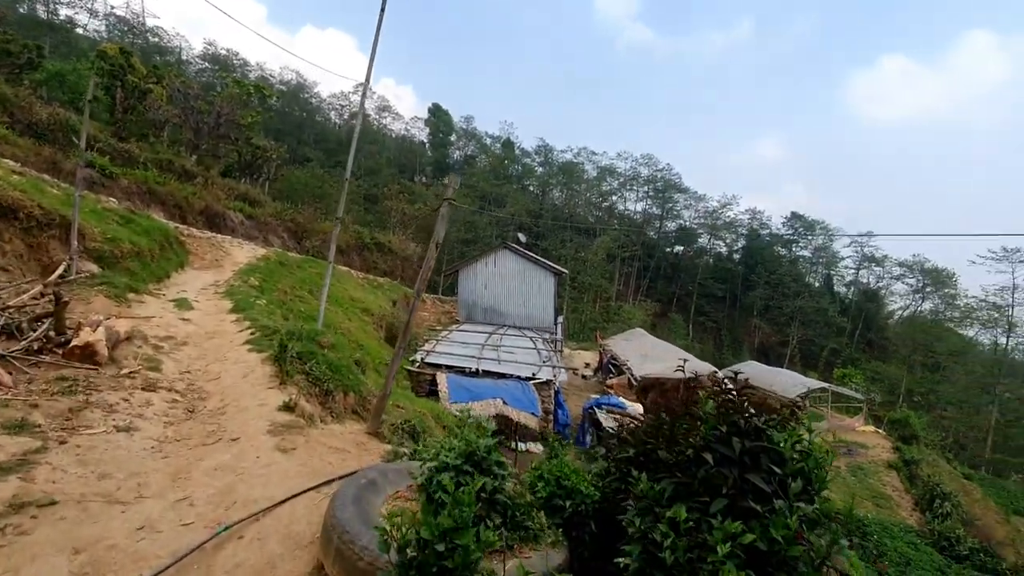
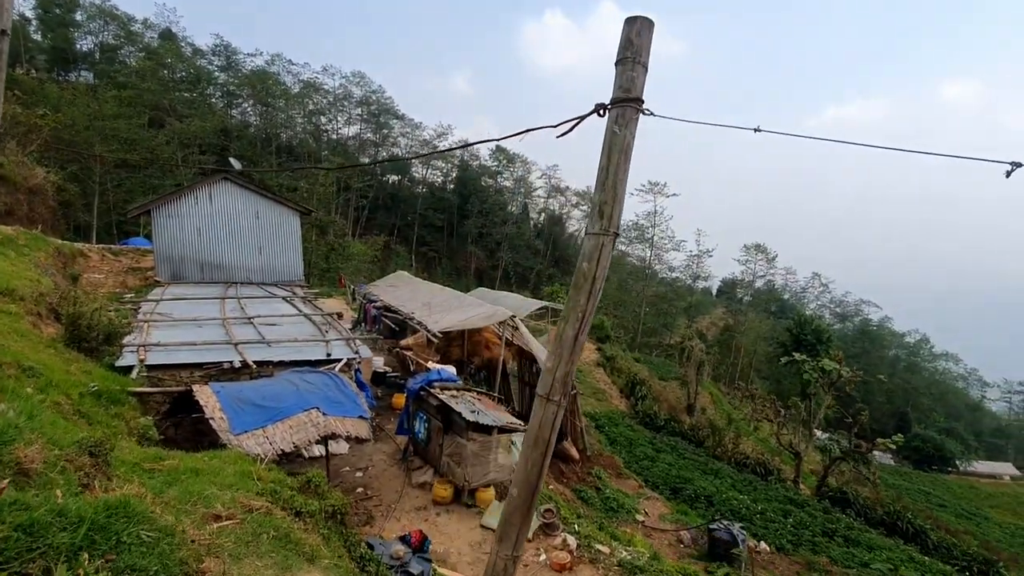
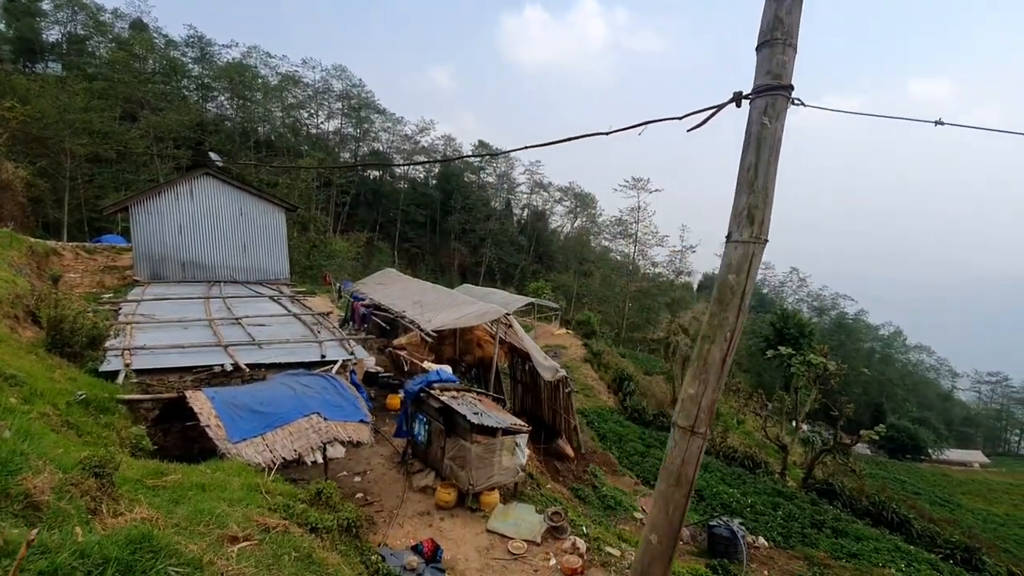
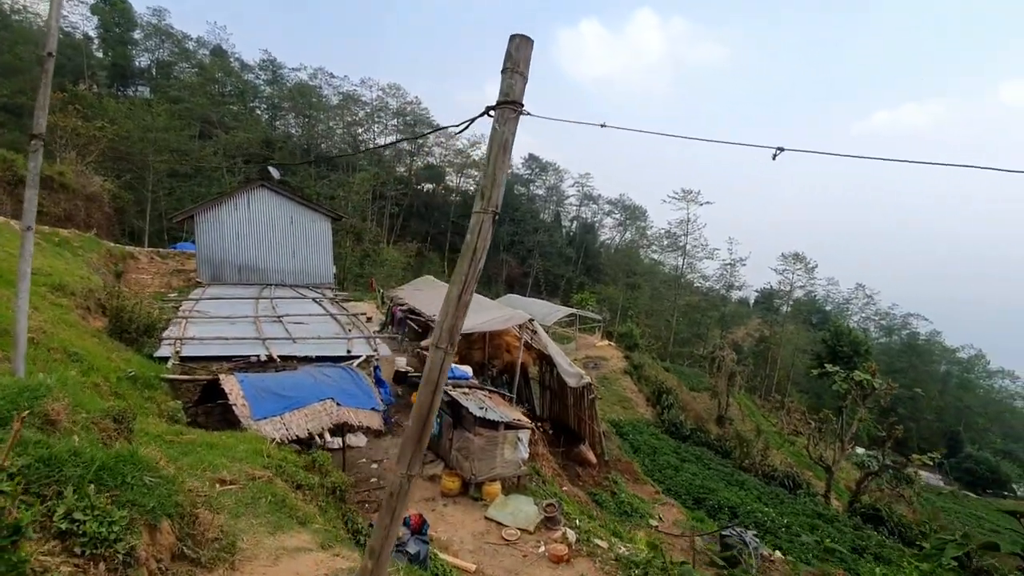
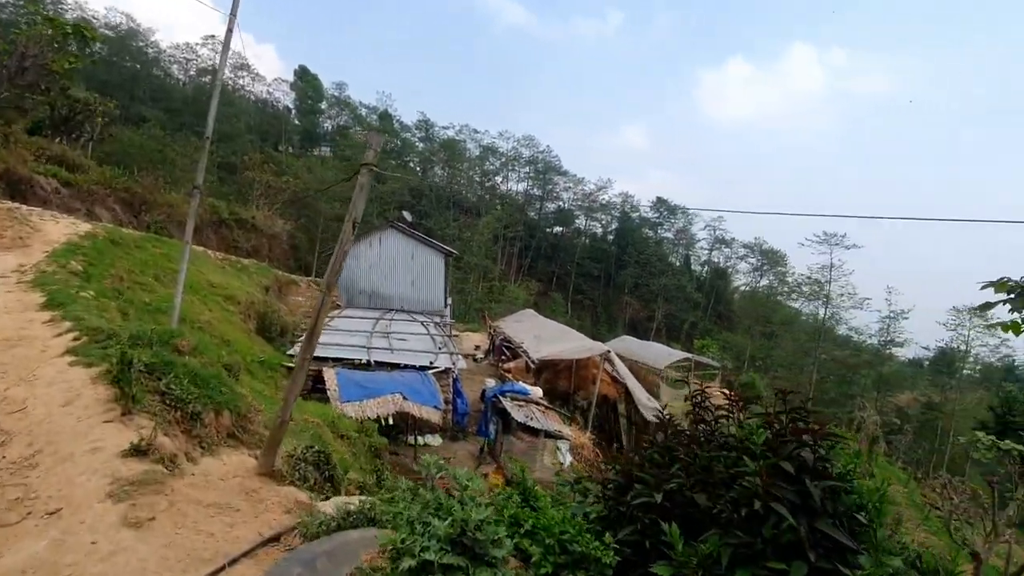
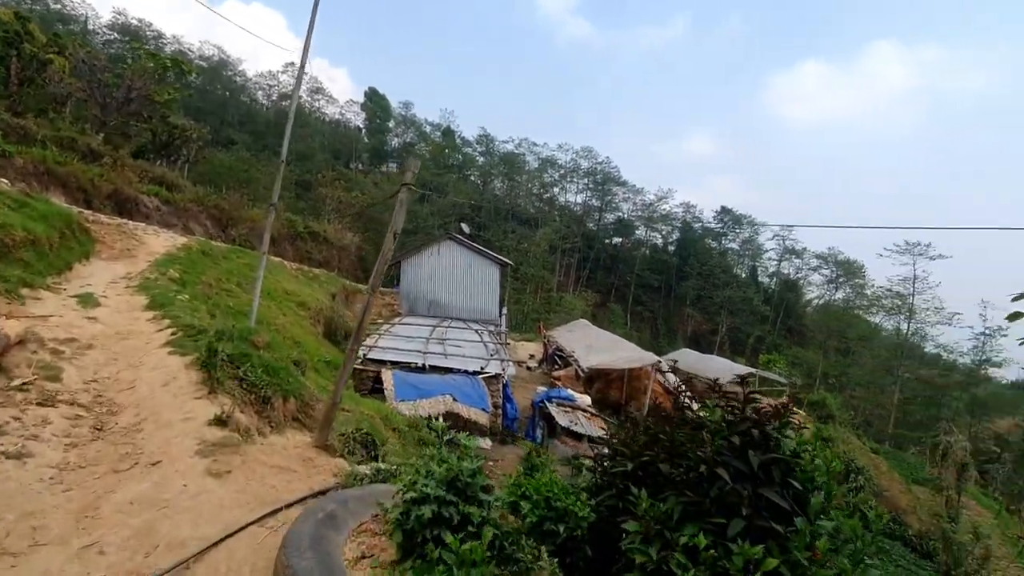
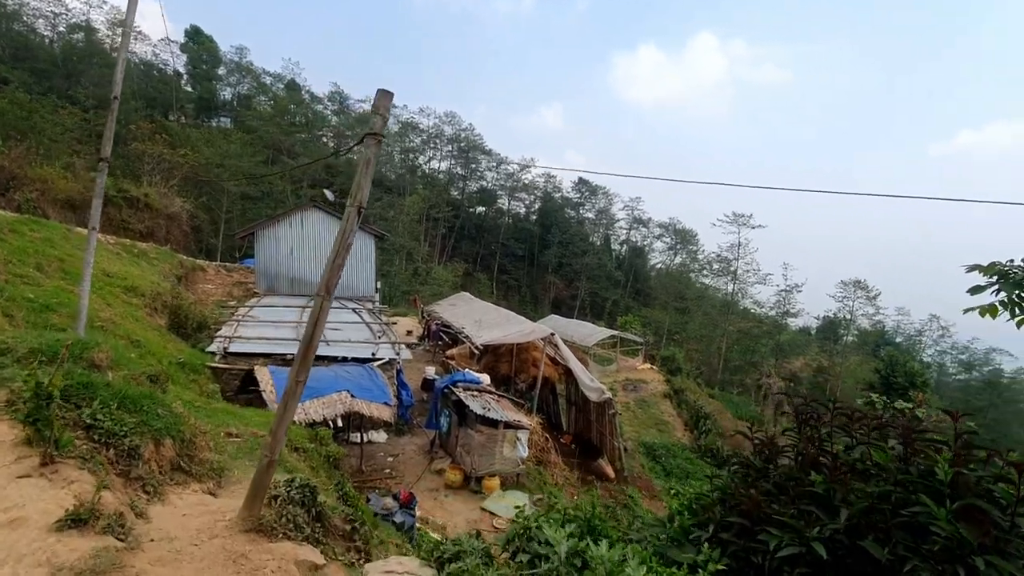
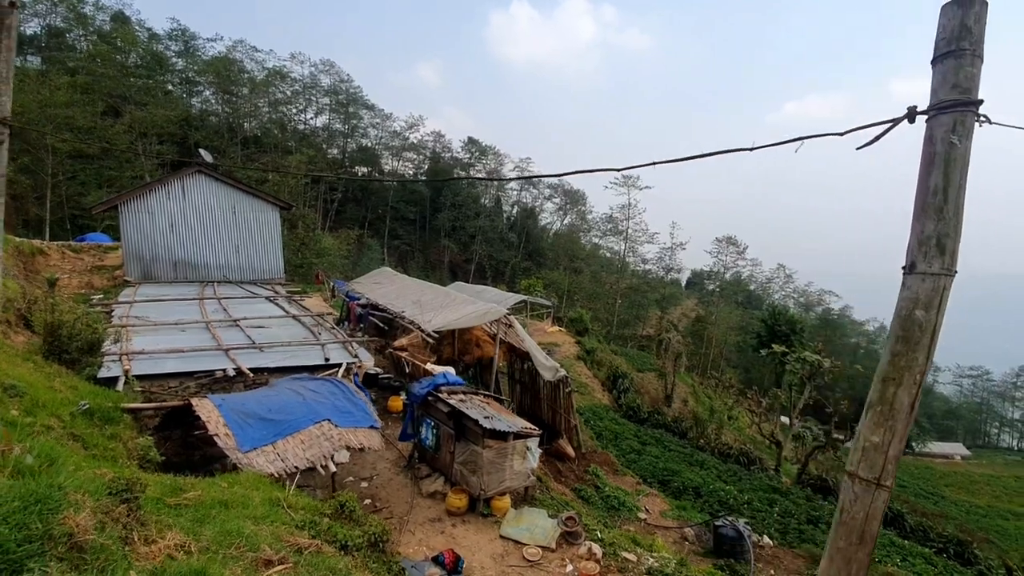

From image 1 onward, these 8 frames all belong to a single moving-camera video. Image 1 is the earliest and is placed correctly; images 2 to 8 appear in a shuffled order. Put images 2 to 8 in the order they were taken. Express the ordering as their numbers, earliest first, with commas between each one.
6, 5, 7, 4, 2, 3, 8
